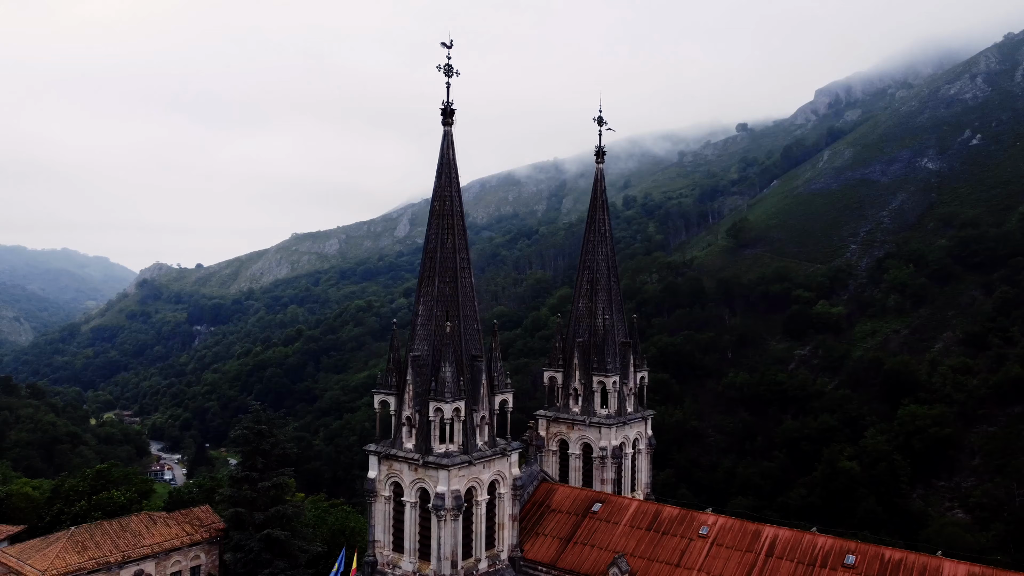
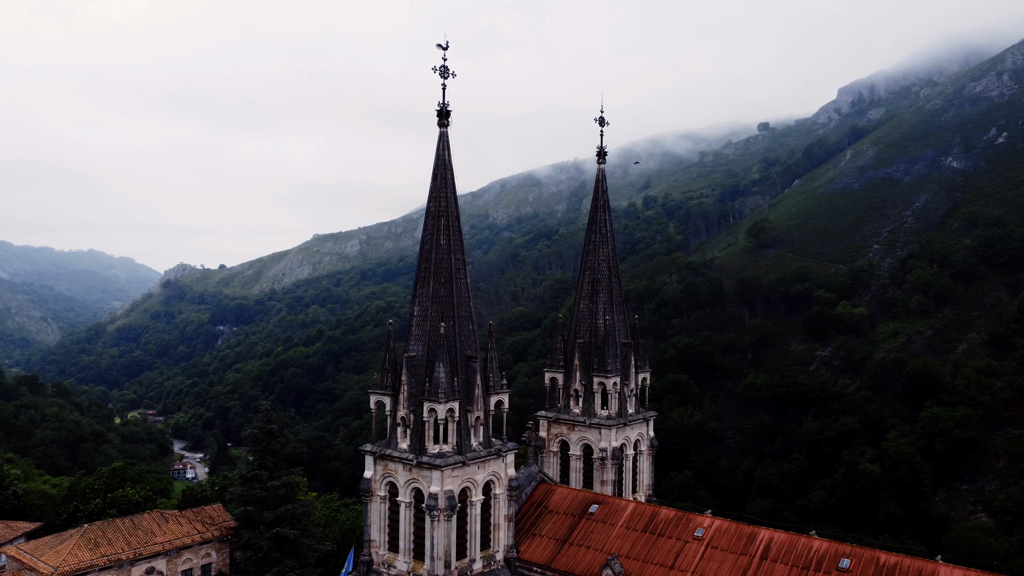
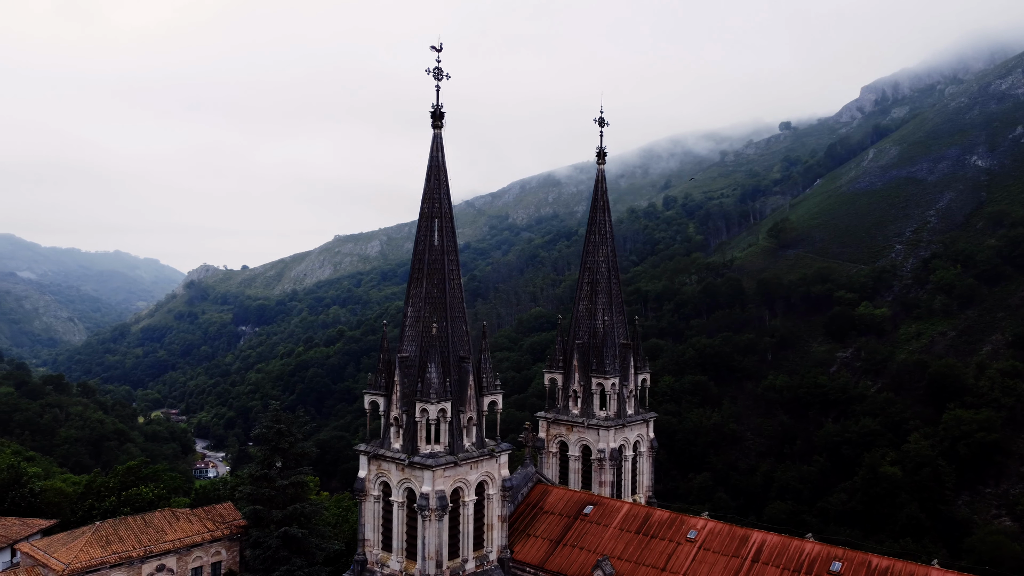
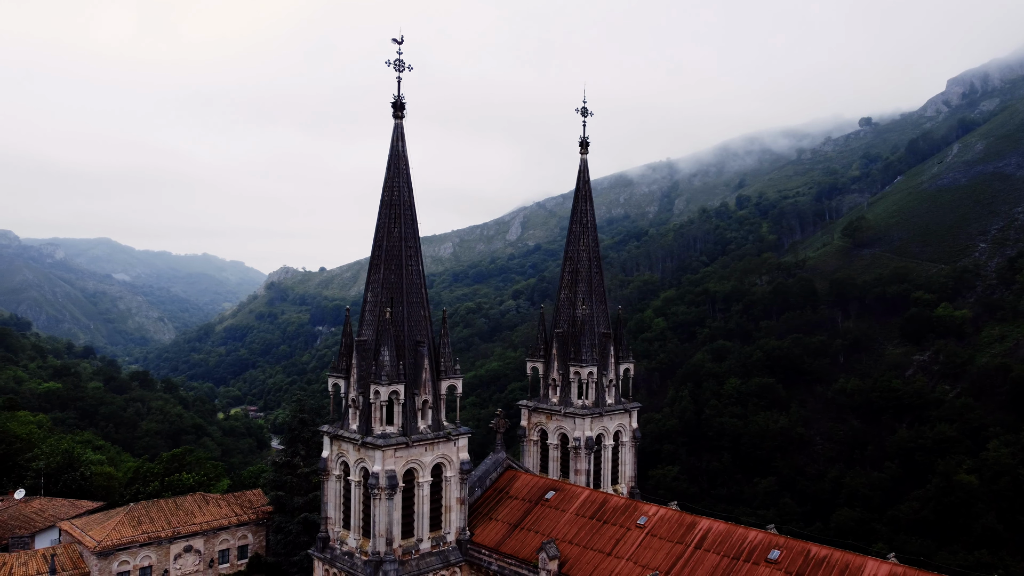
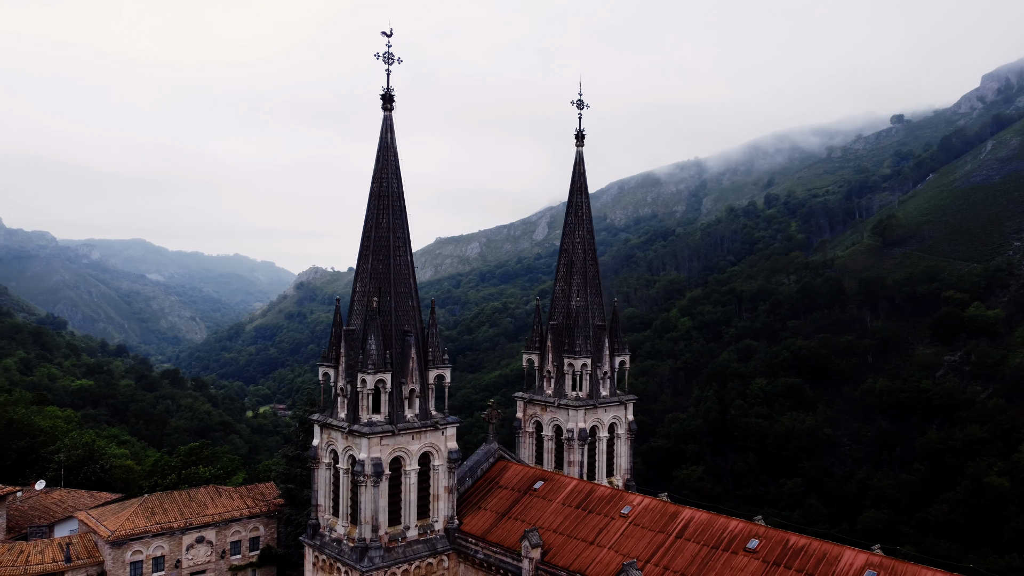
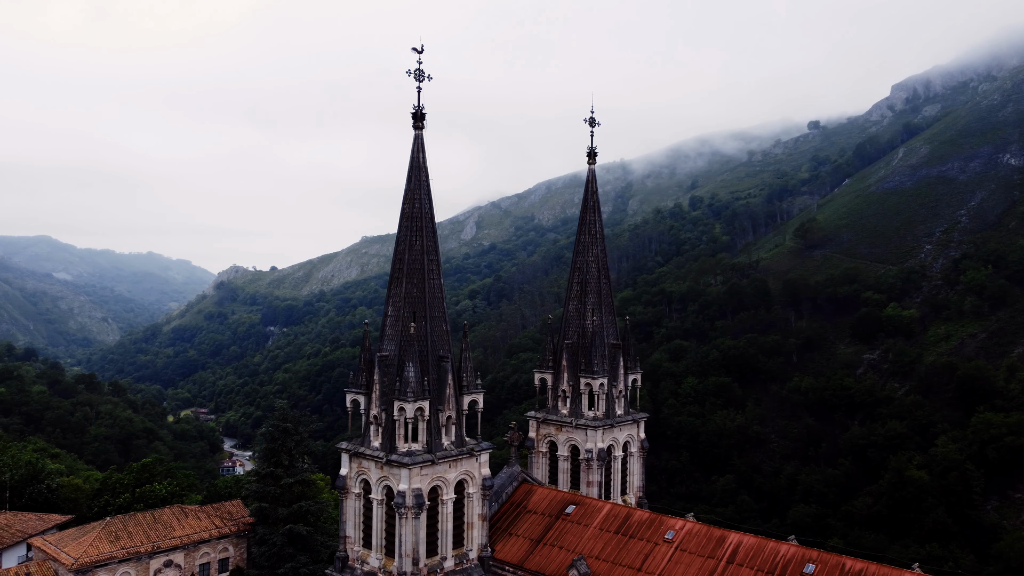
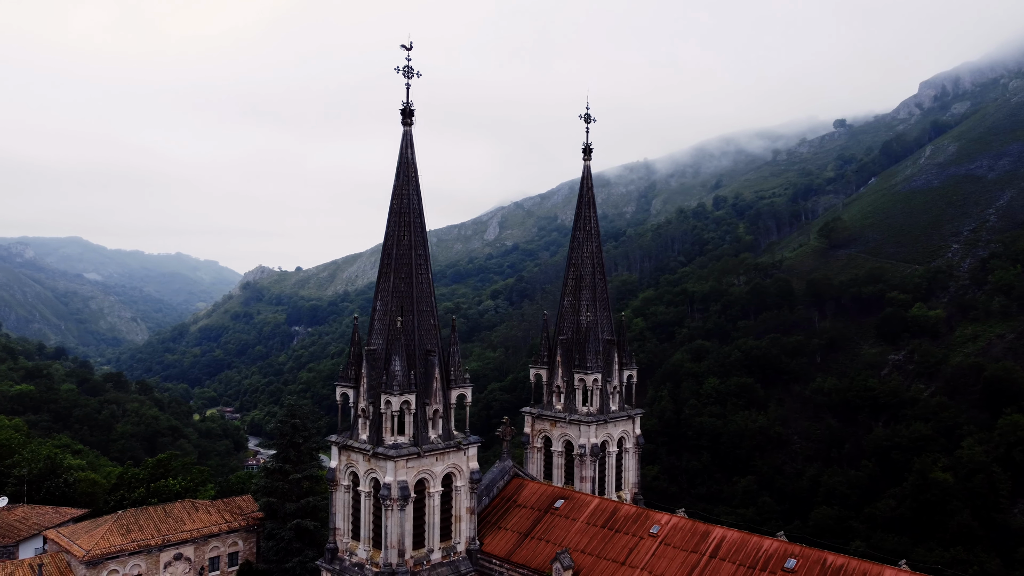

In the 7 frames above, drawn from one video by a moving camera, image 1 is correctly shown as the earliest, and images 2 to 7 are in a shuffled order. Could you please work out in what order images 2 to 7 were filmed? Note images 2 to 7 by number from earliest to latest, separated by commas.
2, 3, 6, 7, 4, 5
